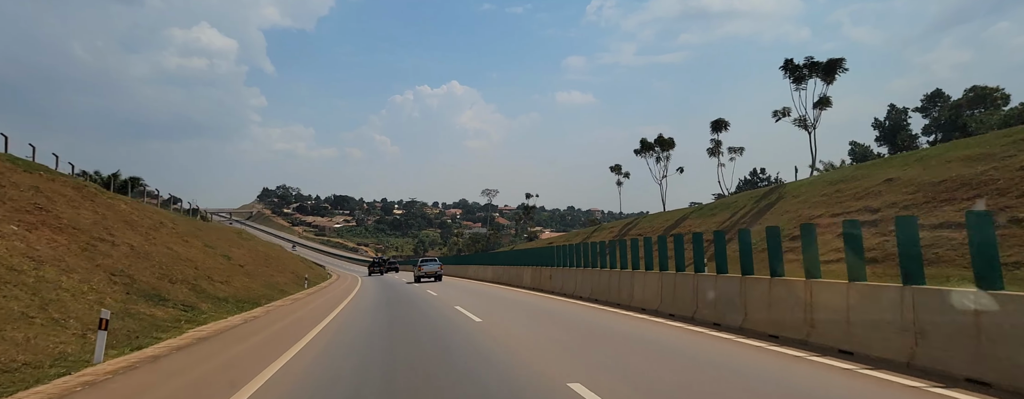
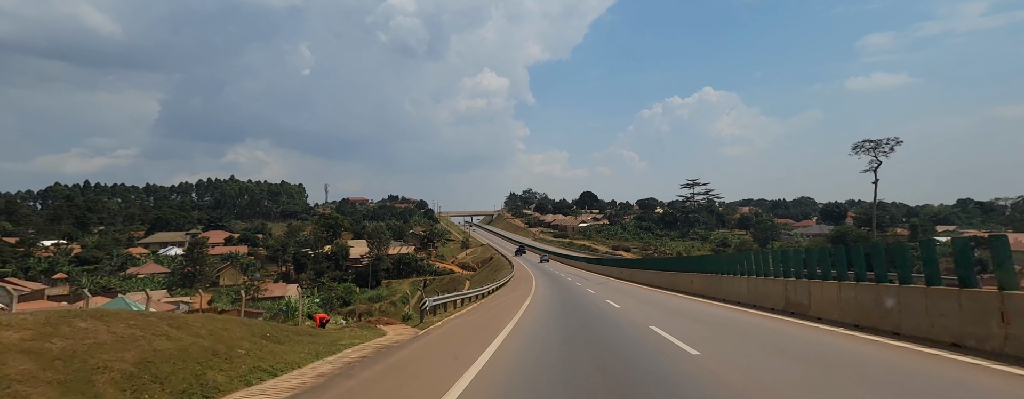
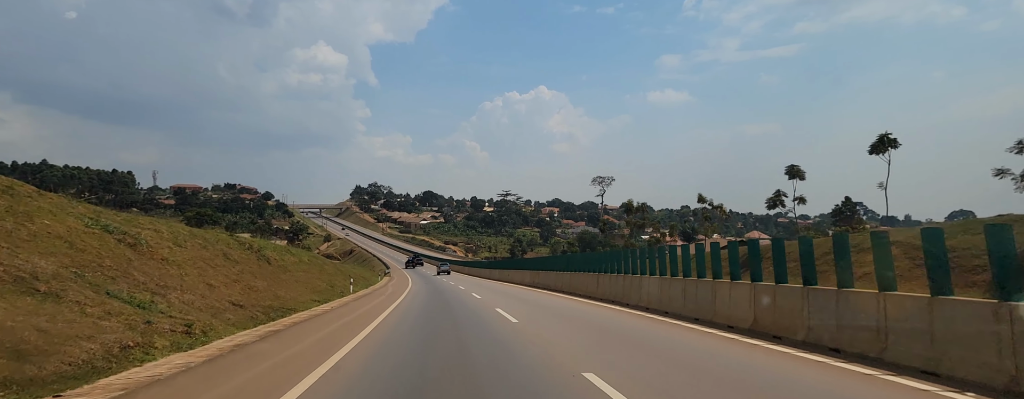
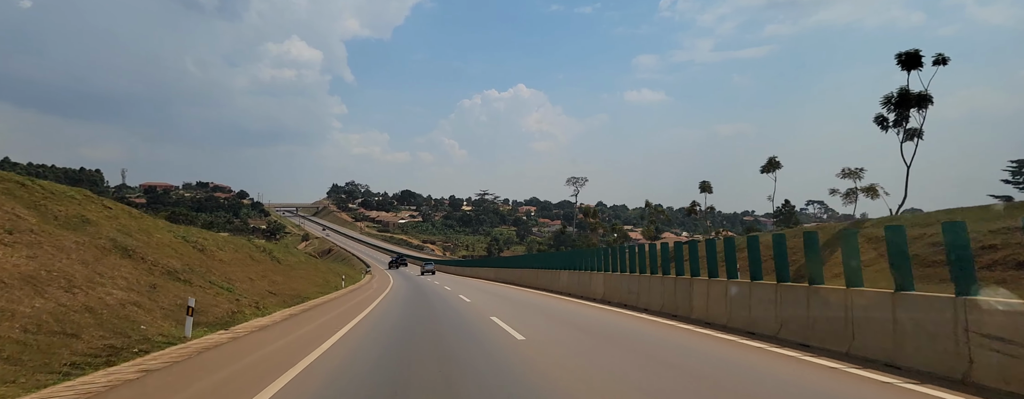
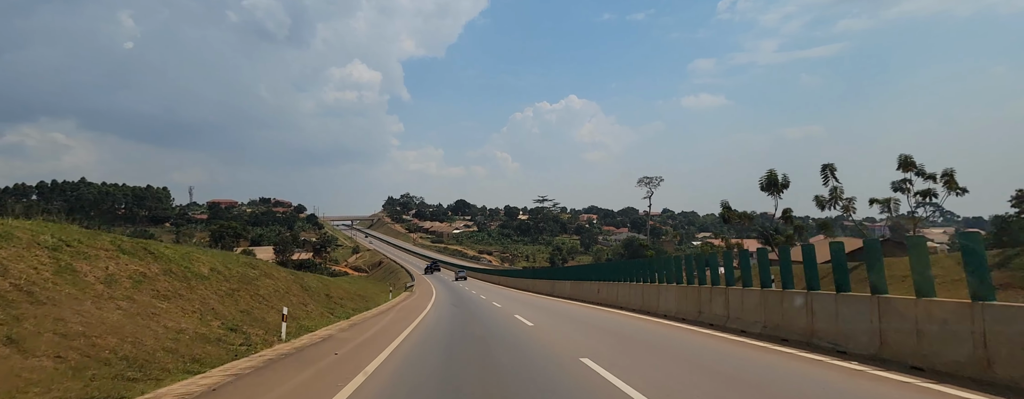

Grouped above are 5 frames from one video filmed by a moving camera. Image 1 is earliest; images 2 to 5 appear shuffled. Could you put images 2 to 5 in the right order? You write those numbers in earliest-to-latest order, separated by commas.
4, 3, 5, 2
